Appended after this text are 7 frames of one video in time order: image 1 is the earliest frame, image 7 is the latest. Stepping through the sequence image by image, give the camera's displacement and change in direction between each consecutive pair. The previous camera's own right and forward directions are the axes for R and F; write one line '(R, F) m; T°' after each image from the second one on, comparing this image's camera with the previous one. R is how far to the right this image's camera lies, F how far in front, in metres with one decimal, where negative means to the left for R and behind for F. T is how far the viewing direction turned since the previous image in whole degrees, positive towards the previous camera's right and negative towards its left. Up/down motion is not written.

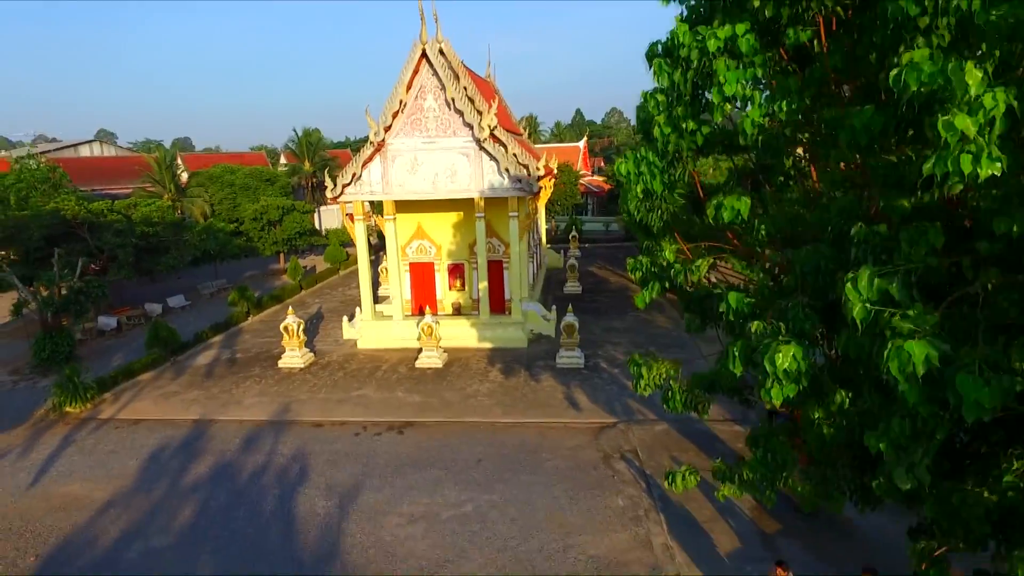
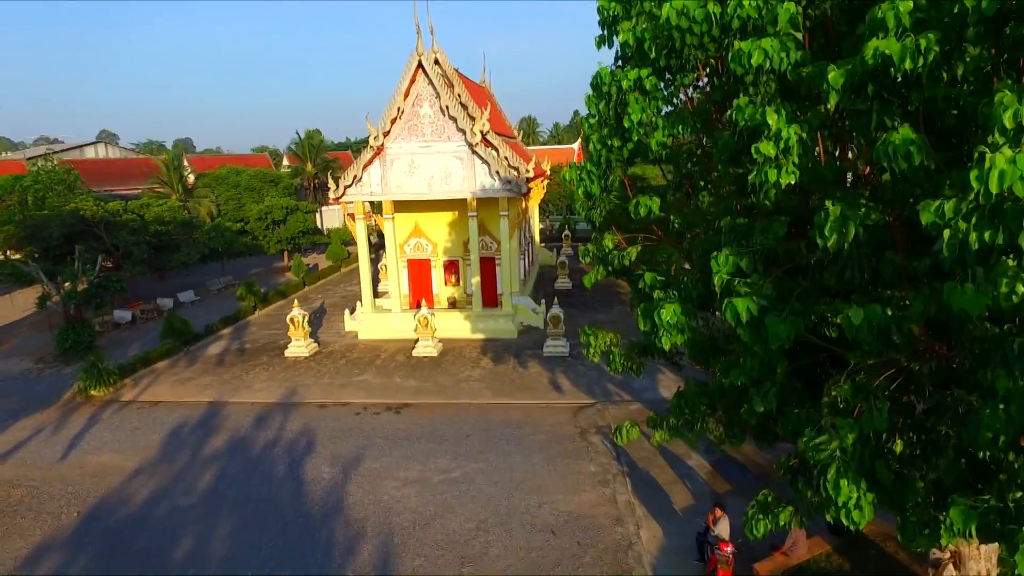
(+0.2, -1.0) m; 0°
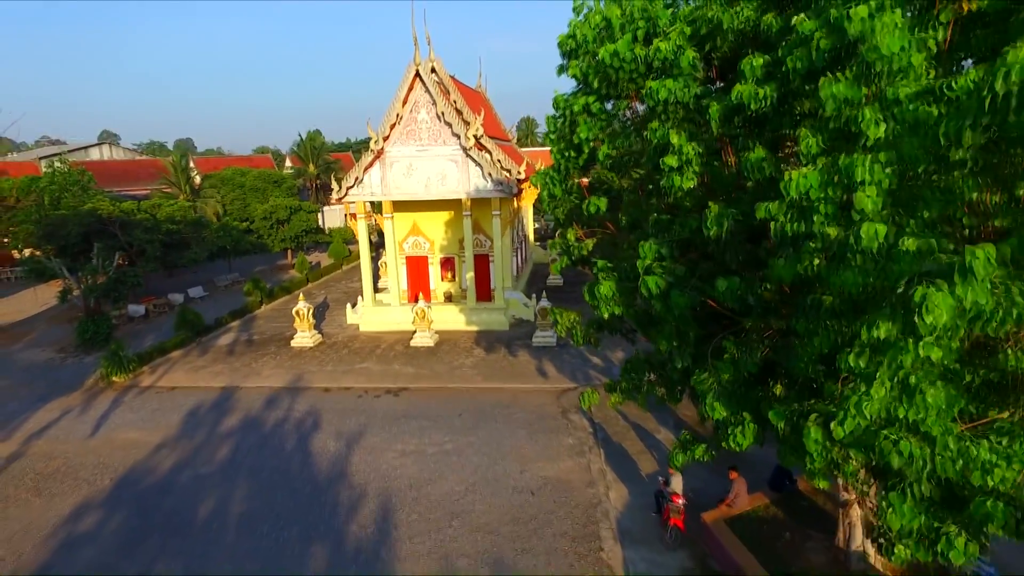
(+0.2, -1.0) m; 0°
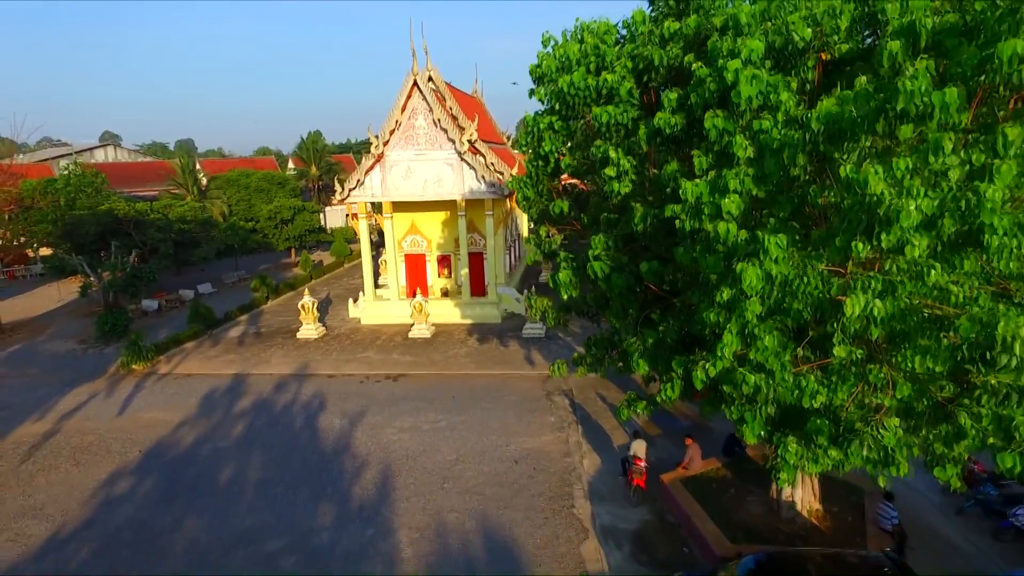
(+0.2, -1.1) m; 0°
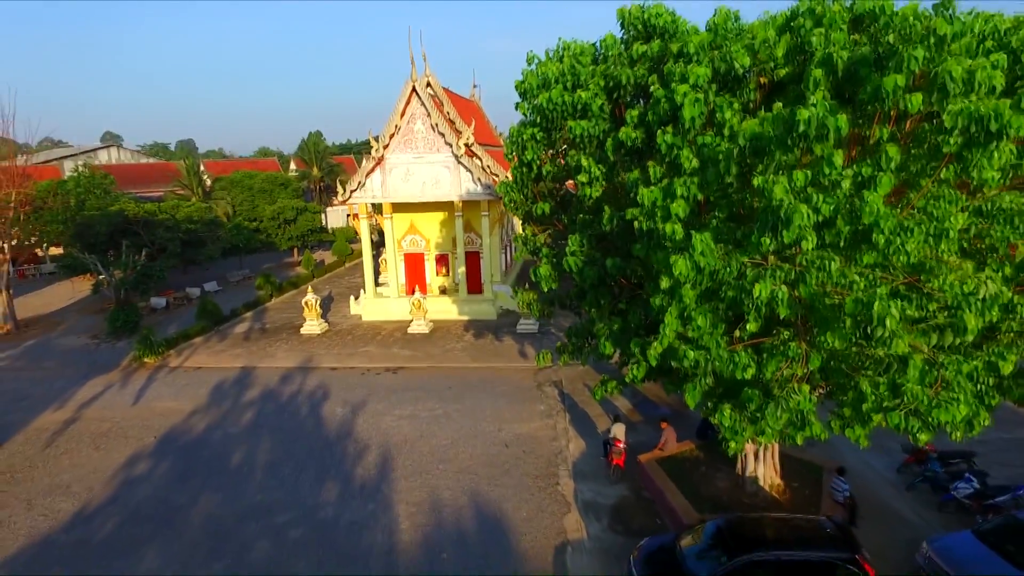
(+0.1, -0.7) m; 0°
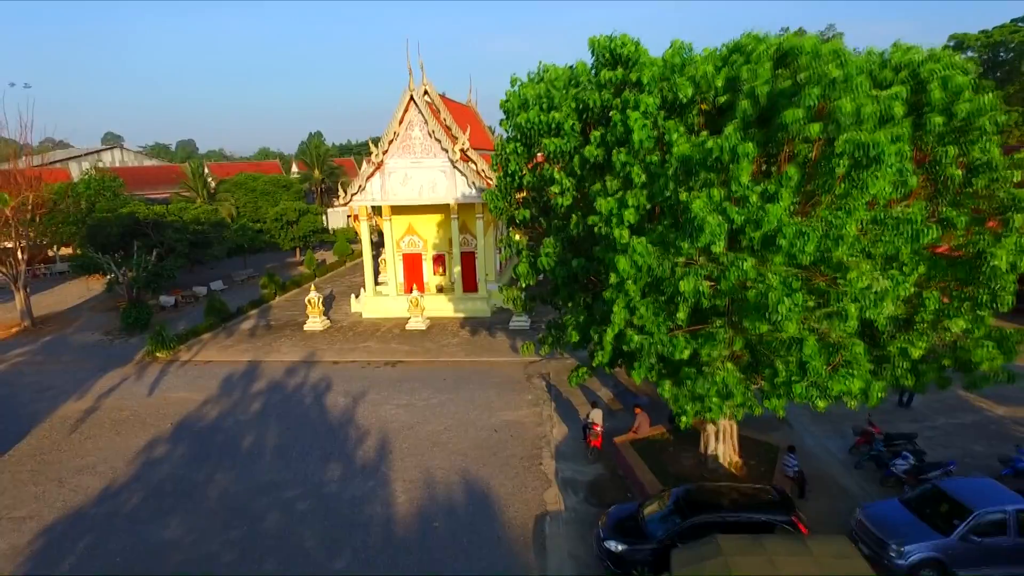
(+0.2, -0.9) m; 0°
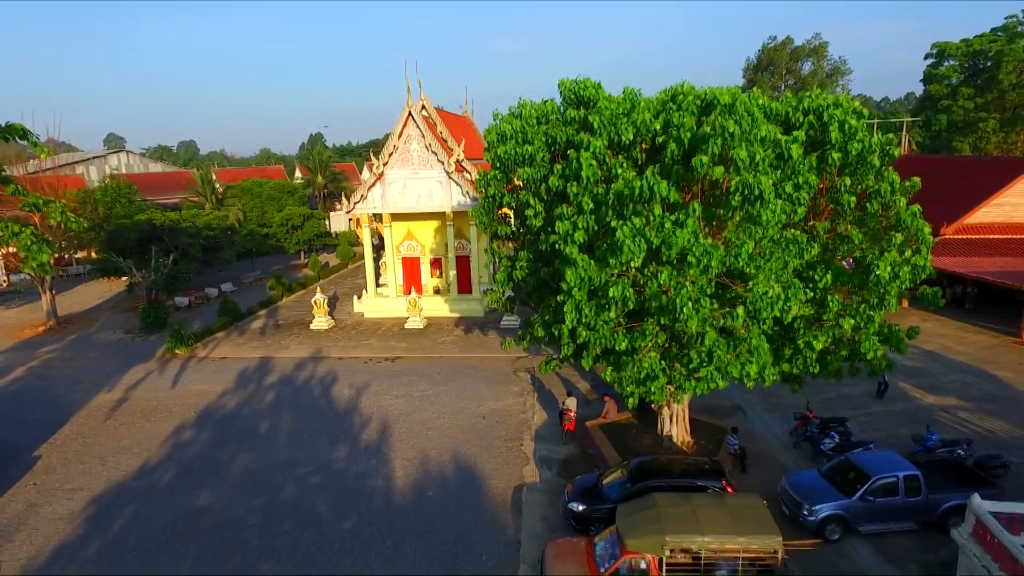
(+0.3, -1.5) m; 0°
